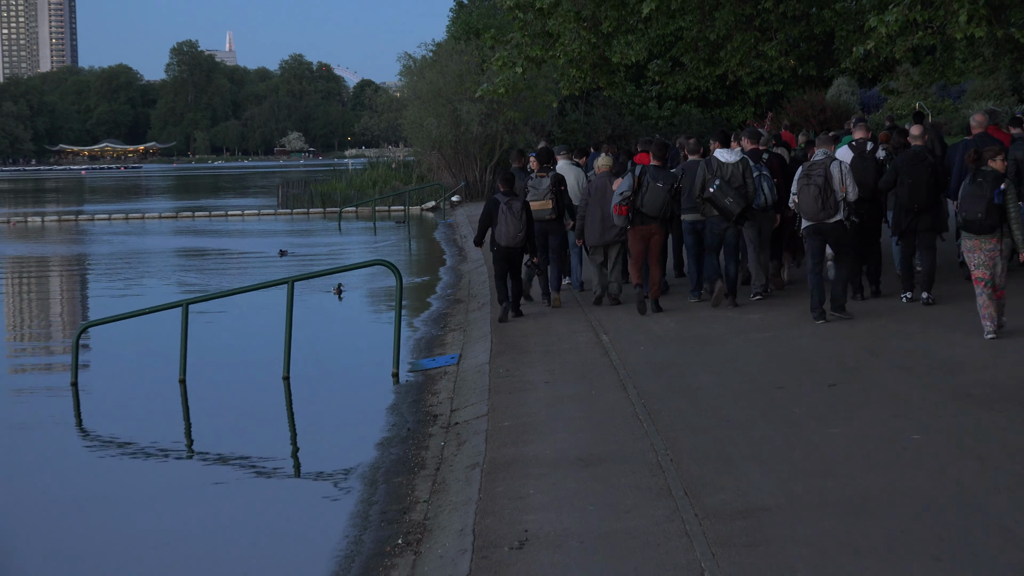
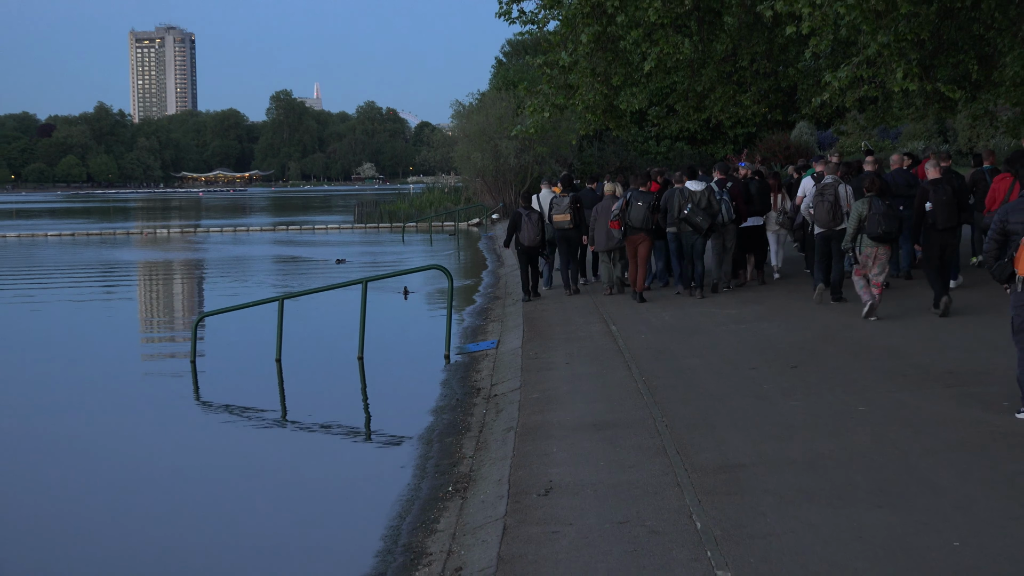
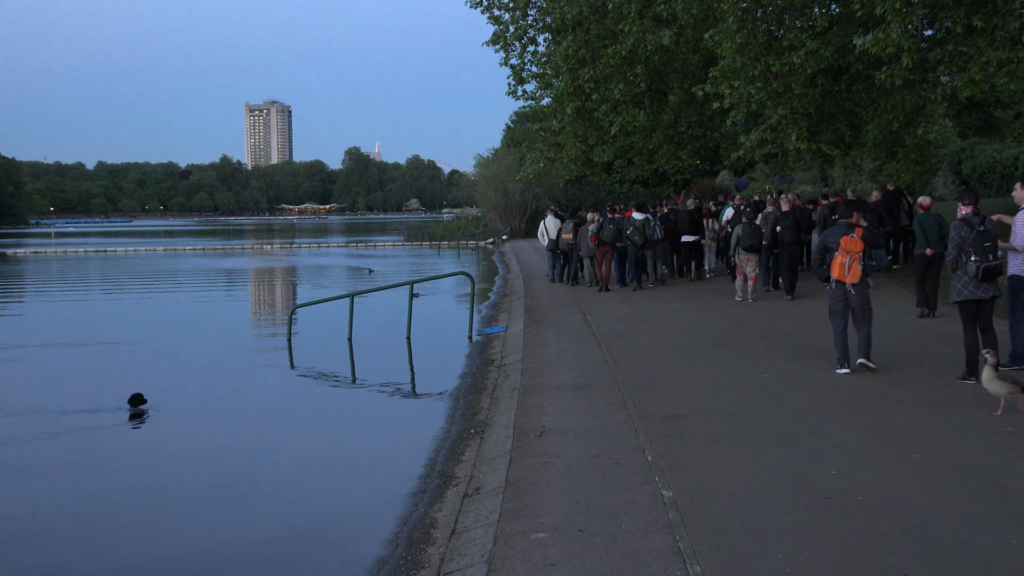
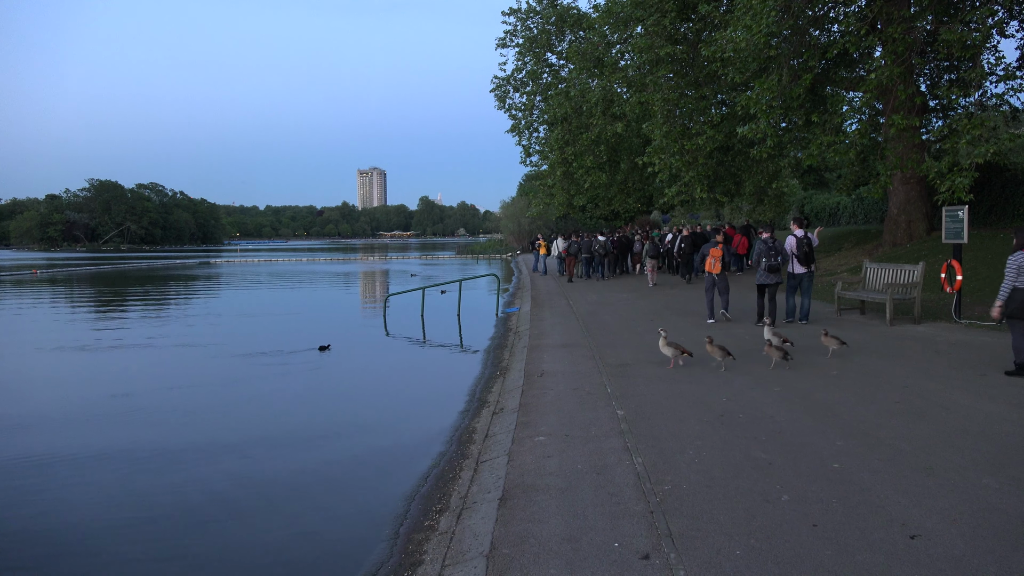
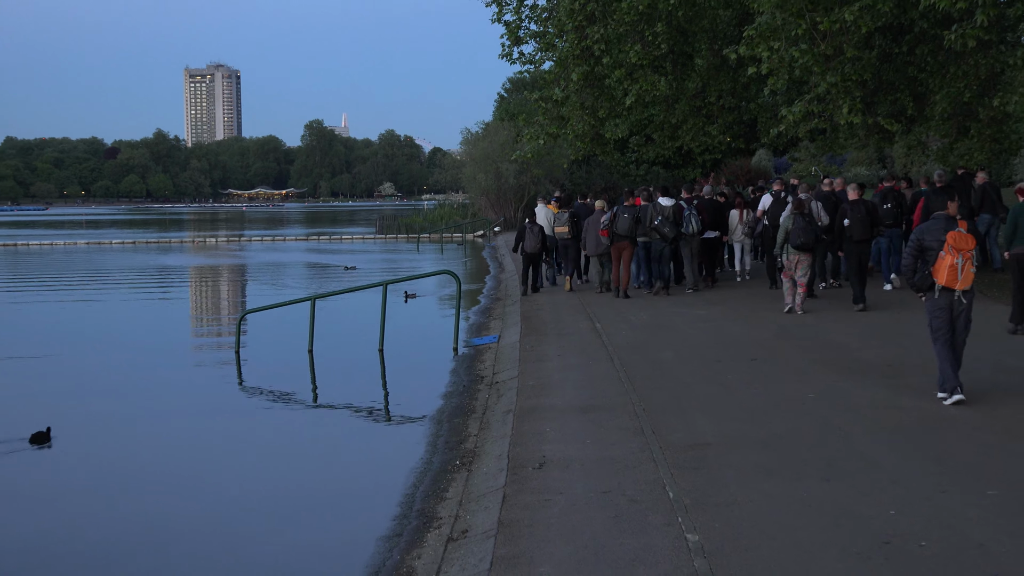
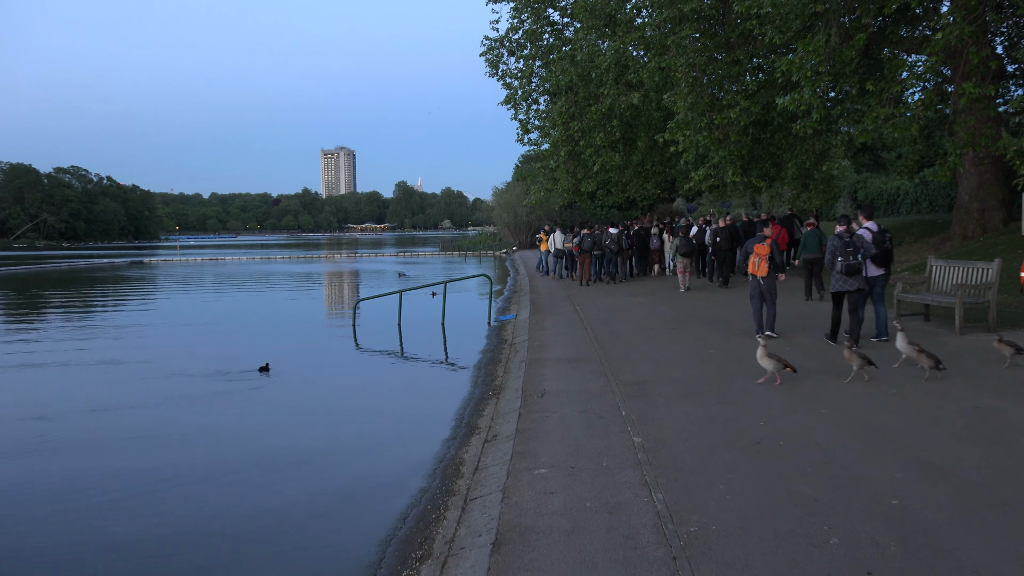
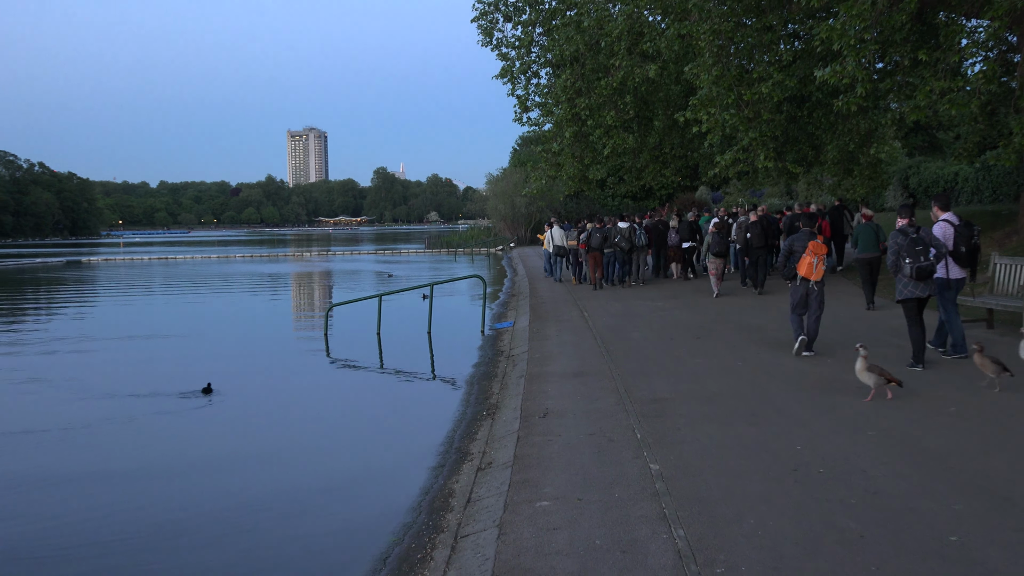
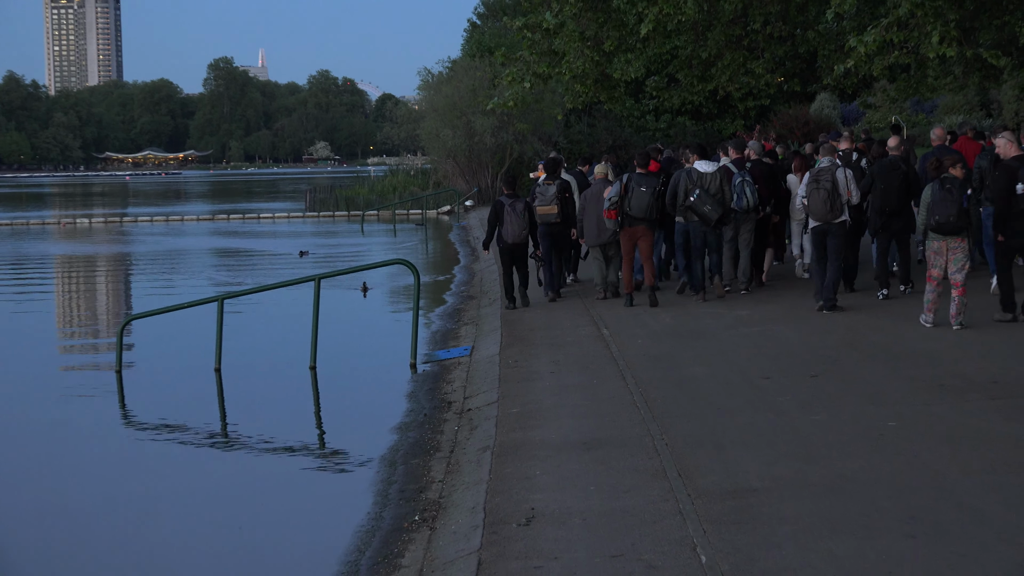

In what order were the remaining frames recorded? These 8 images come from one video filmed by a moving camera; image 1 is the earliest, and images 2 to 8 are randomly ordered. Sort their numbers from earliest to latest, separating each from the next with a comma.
8, 2, 5, 3, 7, 6, 4
